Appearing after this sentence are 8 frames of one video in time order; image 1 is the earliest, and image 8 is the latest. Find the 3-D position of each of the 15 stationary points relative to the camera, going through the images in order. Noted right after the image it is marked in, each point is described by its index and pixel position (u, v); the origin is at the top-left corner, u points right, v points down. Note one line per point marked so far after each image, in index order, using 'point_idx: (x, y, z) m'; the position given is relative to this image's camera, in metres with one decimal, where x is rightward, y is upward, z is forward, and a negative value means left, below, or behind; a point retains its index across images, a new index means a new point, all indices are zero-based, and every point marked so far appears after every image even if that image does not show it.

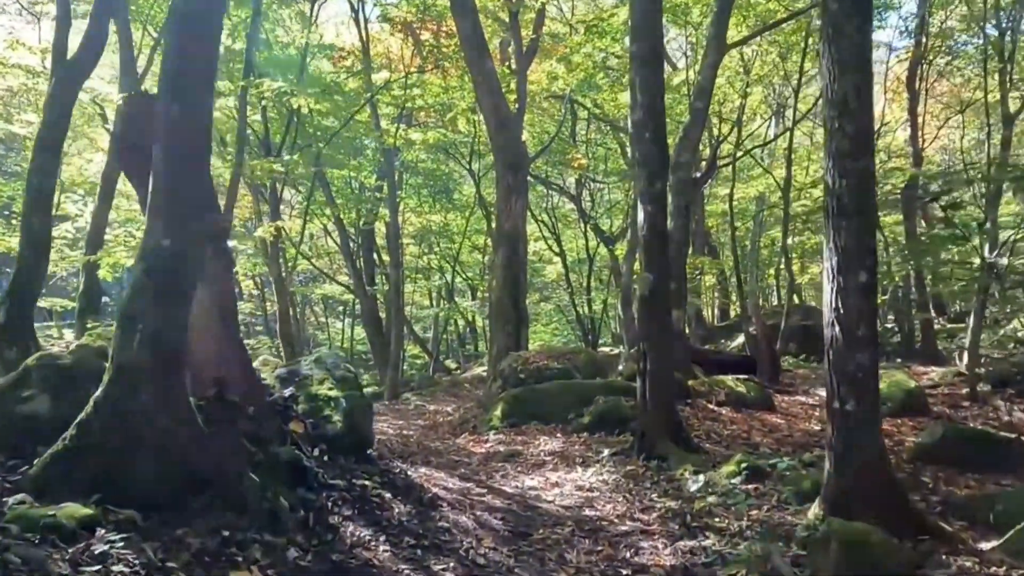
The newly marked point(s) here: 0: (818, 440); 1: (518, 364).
0: (+3.0, -1.5, +8.1) m
1: (+0.1, -0.9, +9.8) m
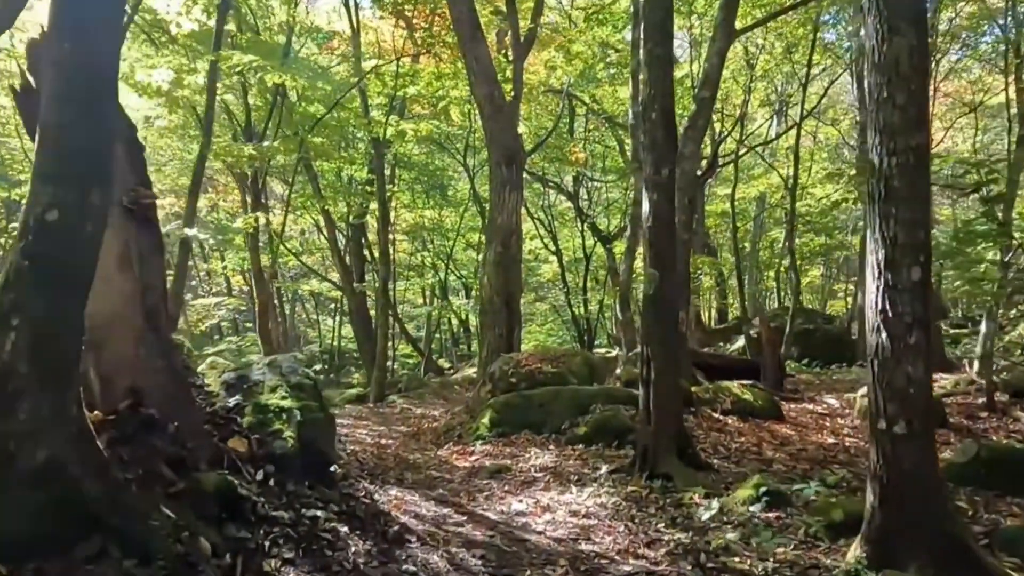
0: (+2.9, -1.5, +7.4) m
1: (0.0, -0.9, +9.1) m
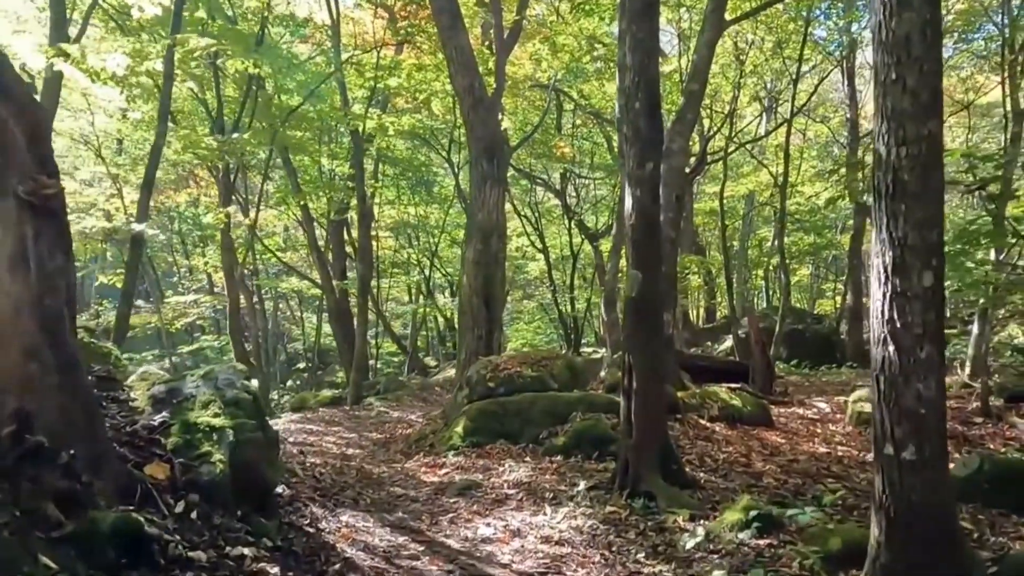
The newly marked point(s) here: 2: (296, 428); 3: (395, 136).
0: (+2.7, -1.5, +7.0) m
1: (-0.3, -0.9, +8.7) m
2: (-2.3, -1.5, +8.8) m
3: (-2.6, +3.4, +18.2) m
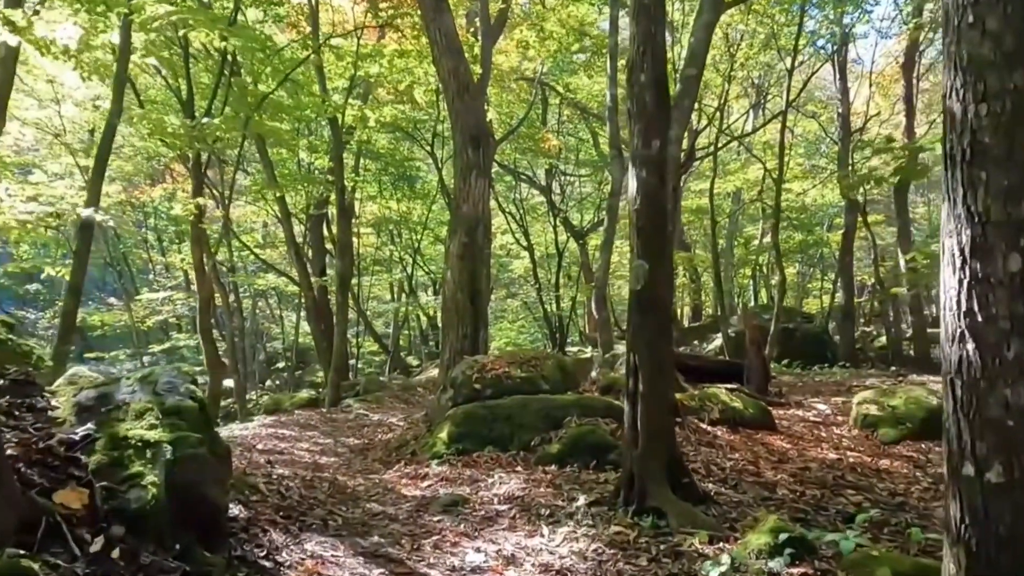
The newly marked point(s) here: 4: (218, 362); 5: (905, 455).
0: (+2.6, -1.5, +6.5) m
1: (-0.4, -0.8, +8.1) m
2: (-2.5, -1.5, +8.2) m
3: (-2.9, +3.4, +17.6) m
4: (-4.2, -1.1, +11.6) m
5: (+3.7, -1.6, +7.8) m
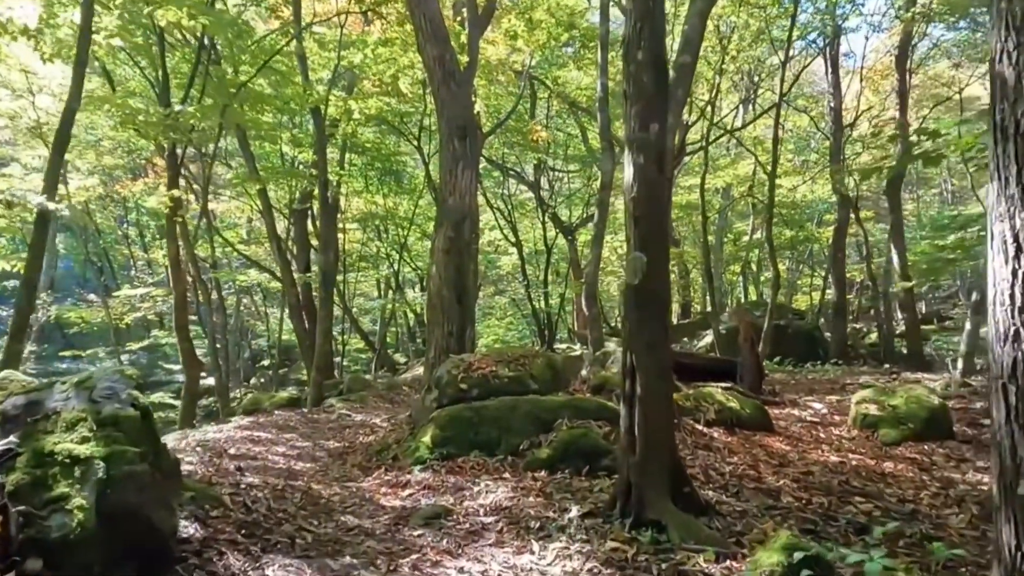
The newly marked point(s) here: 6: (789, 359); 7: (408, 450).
0: (+2.5, -1.4, +6.2) m
1: (-0.5, -0.8, +7.8) m
2: (-2.6, -1.4, +7.8) m
3: (-3.2, +3.5, +17.1) m
4: (-4.4, -1.0, +11.2) m
5: (+3.6, -1.5, +7.5) m
6: (+6.7, -1.7, +19.7) m
7: (-0.8, -1.2, +6.2) m
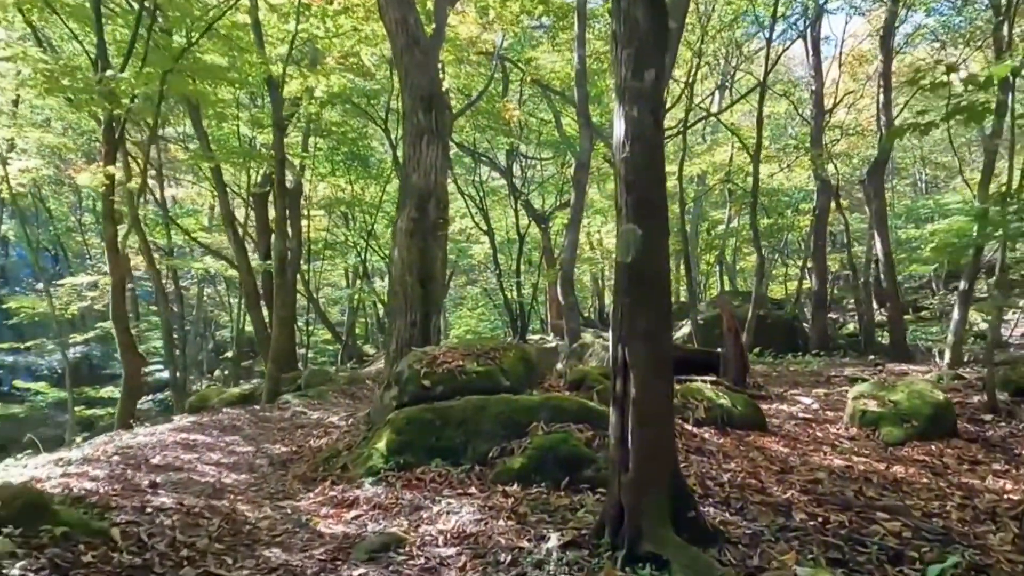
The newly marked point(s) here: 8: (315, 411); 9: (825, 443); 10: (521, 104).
0: (+2.3, -1.3, +5.4) m
1: (-0.8, -0.7, +6.9) m
2: (-2.8, -1.3, +6.9) m
3: (-3.7, +3.7, +16.2) m
4: (-4.7, -0.8, +10.2) m
5: (+3.4, -1.4, +6.8) m
6: (+6.0, -1.4, +19.1) m
7: (-1.0, -1.1, +5.4) m
8: (-2.4, -1.5, +10.1) m
9: (+2.8, -1.4, +7.3) m
10: (+0.2, +4.4, +19.3) m
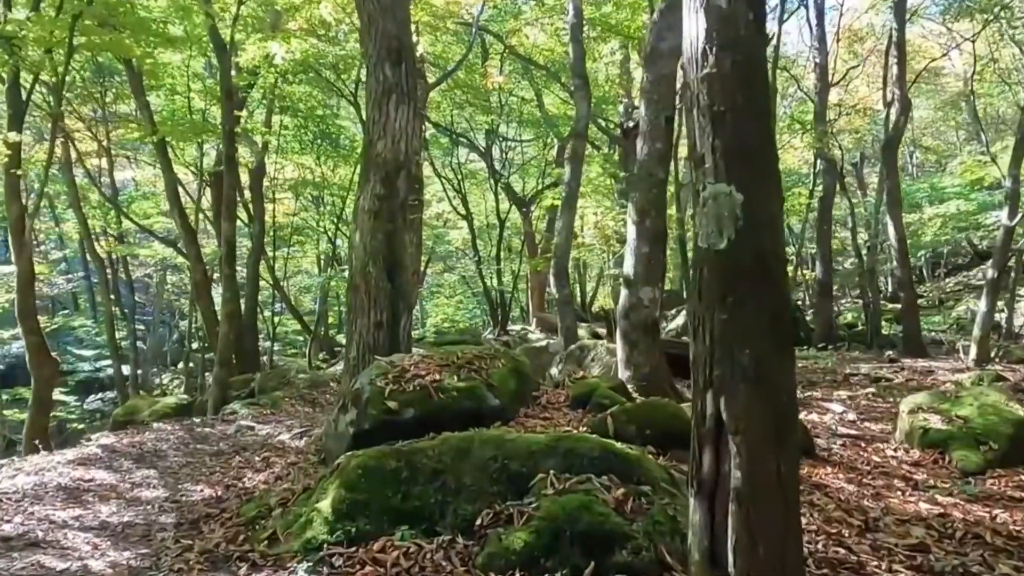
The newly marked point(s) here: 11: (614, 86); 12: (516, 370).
0: (+2.3, -1.3, +4.0) m
1: (-0.8, -0.6, +5.4) m
2: (-2.9, -1.2, +5.3) m
3: (-4.1, +3.9, +14.5) m
4: (-4.9, -0.7, +8.6) m
5: (+3.3, -1.4, +5.4) m
6: (+5.6, -1.2, +17.8) m
7: (-1.0, -1.1, +3.9) m
8: (-2.6, -1.4, +8.5) m
9: (+2.7, -1.3, +5.8) m
10: (-0.2, +4.6, +17.7) m
11: (+2.0, +4.0, +16.1) m
12: (0.0, -0.6, +6.2) m
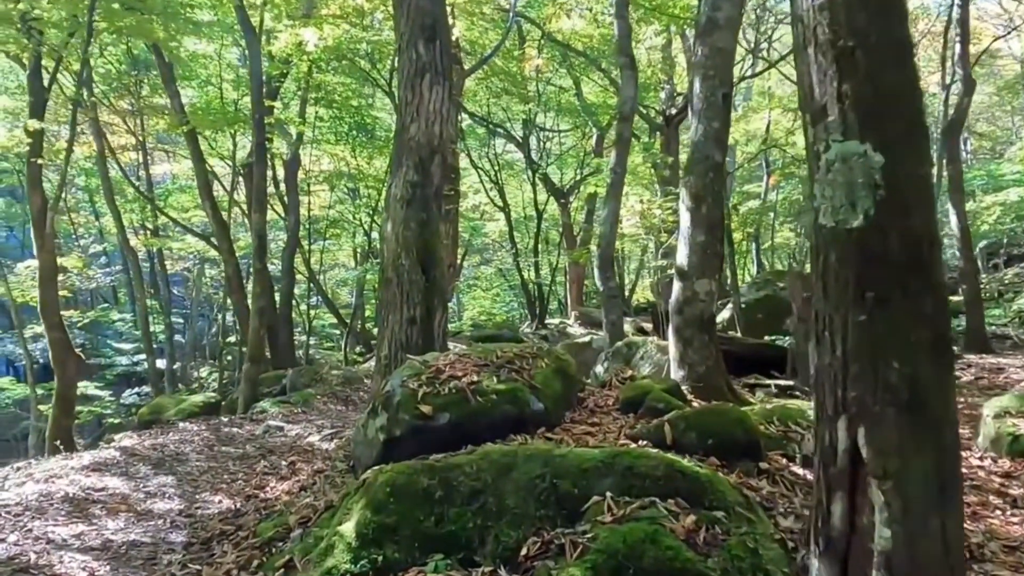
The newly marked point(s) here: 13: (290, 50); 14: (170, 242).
0: (+2.5, -1.3, +3.4) m
1: (-0.6, -0.6, +4.9) m
2: (-2.6, -1.2, +4.9) m
3: (-3.4, +4.0, +14.1) m
4: (-4.5, -0.7, +8.2) m
5: (+3.6, -1.3, +4.7) m
6: (+6.4, -1.0, +17.0) m
7: (-0.8, -1.1, +3.4) m
8: (-2.1, -1.3, +8.1) m
9: (+3.0, -1.3, +5.2) m
10: (+0.6, +4.8, +17.1) m
11: (+2.7, +4.1, +15.4) m
12: (+0.4, -0.6, +5.7) m
13: (-3.6, +4.0, +13.5) m
14: (-7.5, +1.0, +18.2) m
